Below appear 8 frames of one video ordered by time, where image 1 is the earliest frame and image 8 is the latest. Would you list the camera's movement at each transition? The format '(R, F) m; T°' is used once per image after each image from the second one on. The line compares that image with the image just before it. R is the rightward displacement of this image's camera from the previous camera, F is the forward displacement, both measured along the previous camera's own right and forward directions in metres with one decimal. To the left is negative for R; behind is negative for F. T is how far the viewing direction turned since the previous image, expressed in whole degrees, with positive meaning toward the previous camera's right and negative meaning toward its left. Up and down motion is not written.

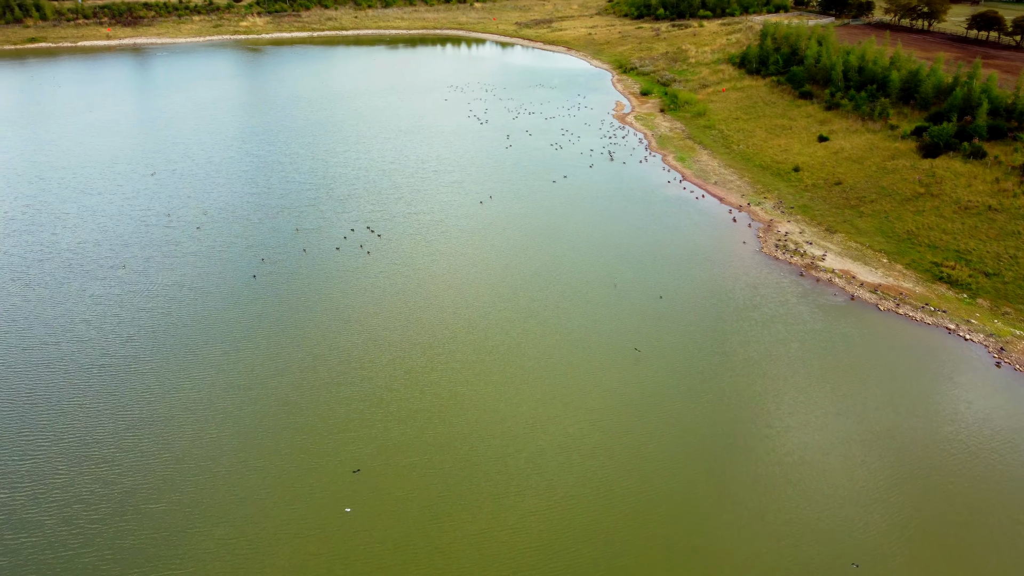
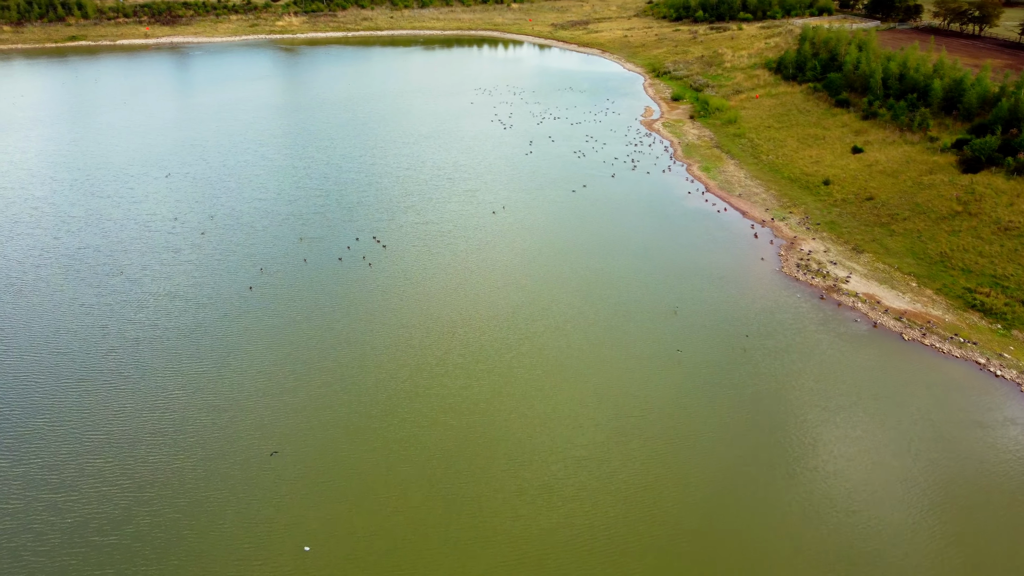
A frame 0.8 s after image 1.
(+1.5, +1.5) m; -3°
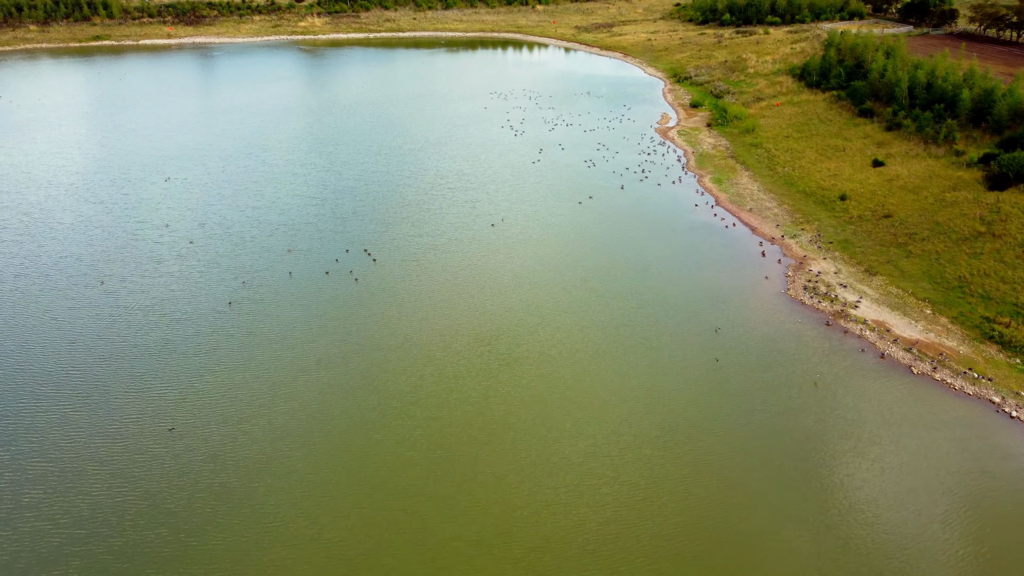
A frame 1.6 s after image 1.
(+1.6, +1.5) m; -2°
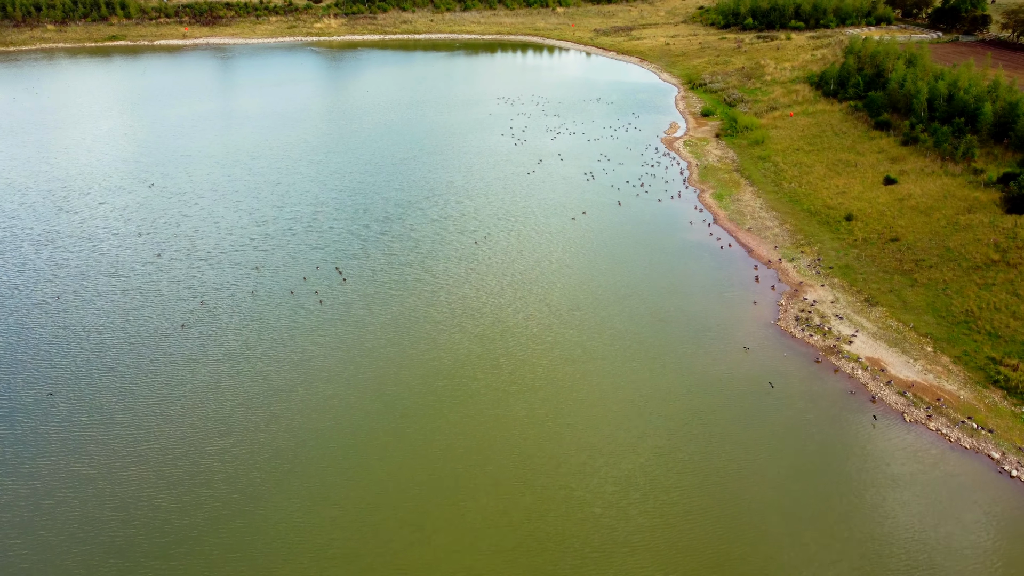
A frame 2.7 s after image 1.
(+2.2, +2.0) m; -2°
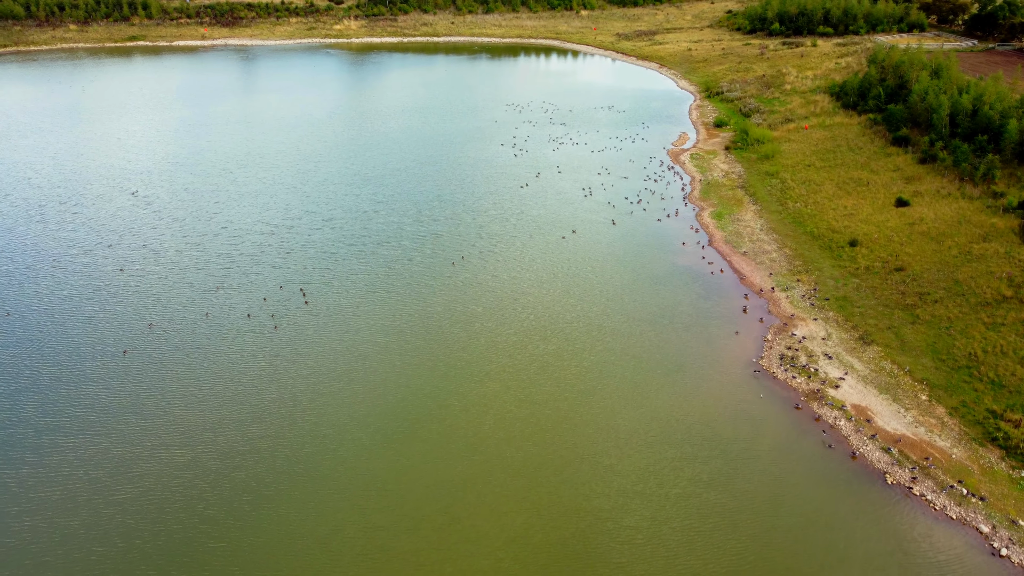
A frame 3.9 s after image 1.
(+2.5, +2.0) m; -2°
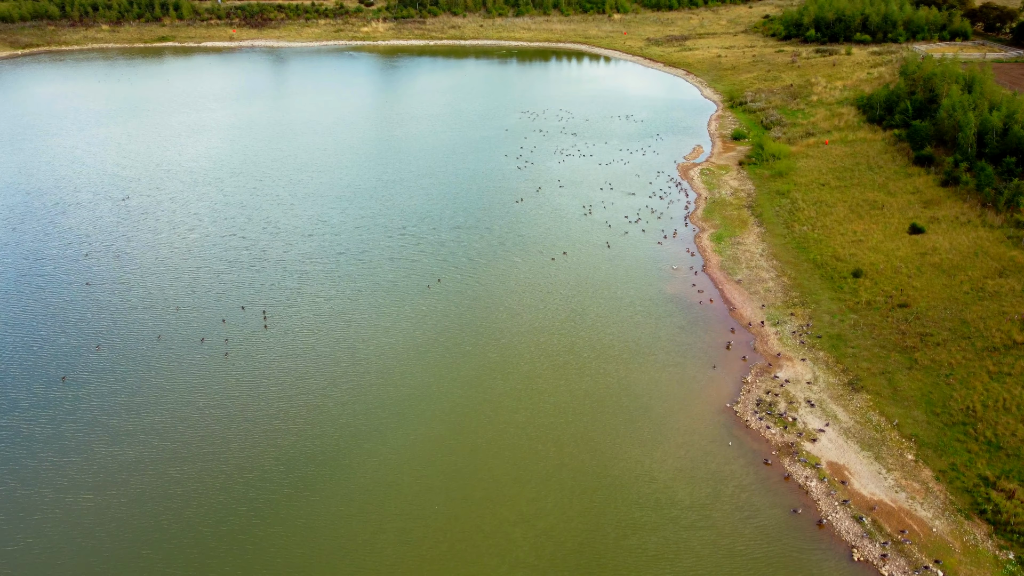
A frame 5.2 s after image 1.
(+2.7, +1.9) m; -3°
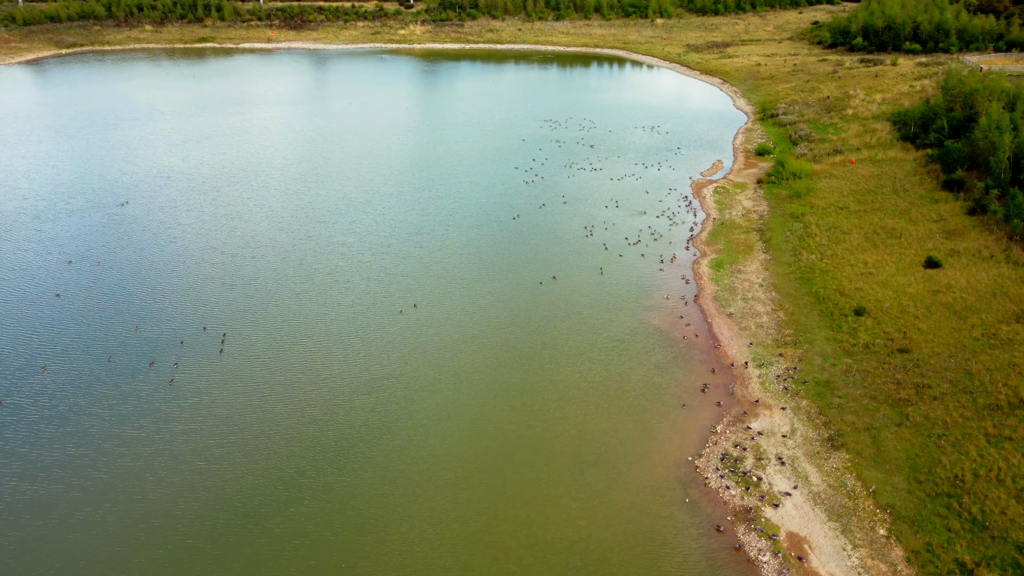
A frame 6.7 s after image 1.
(+3.1, +1.9) m; -4°
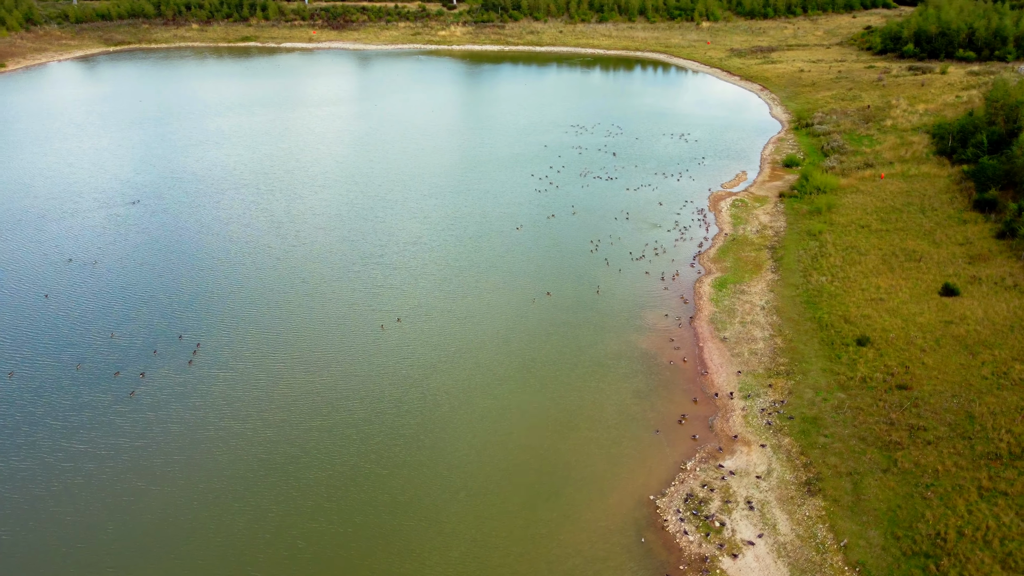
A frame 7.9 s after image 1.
(+2.6, +1.3) m; -4°
